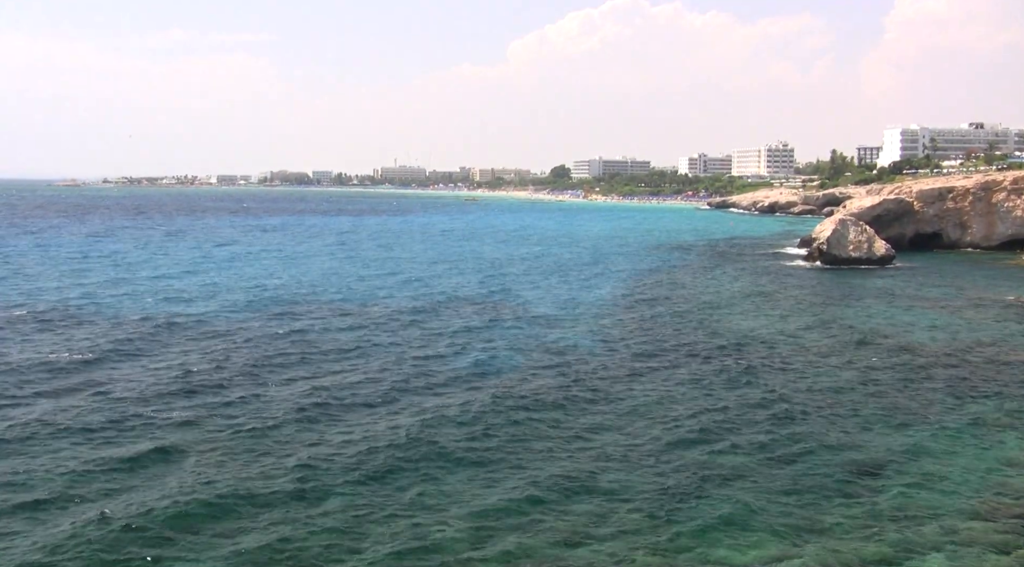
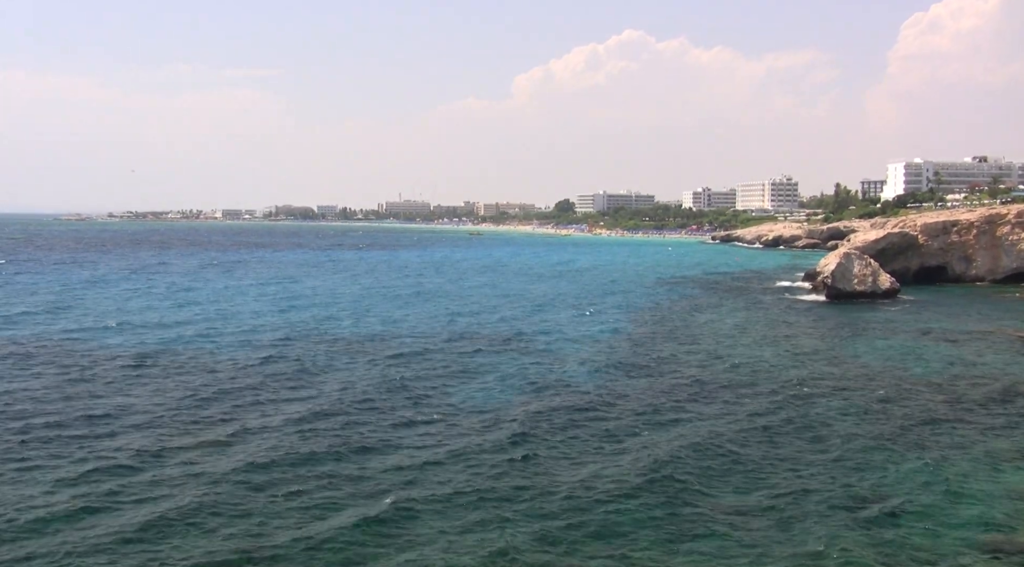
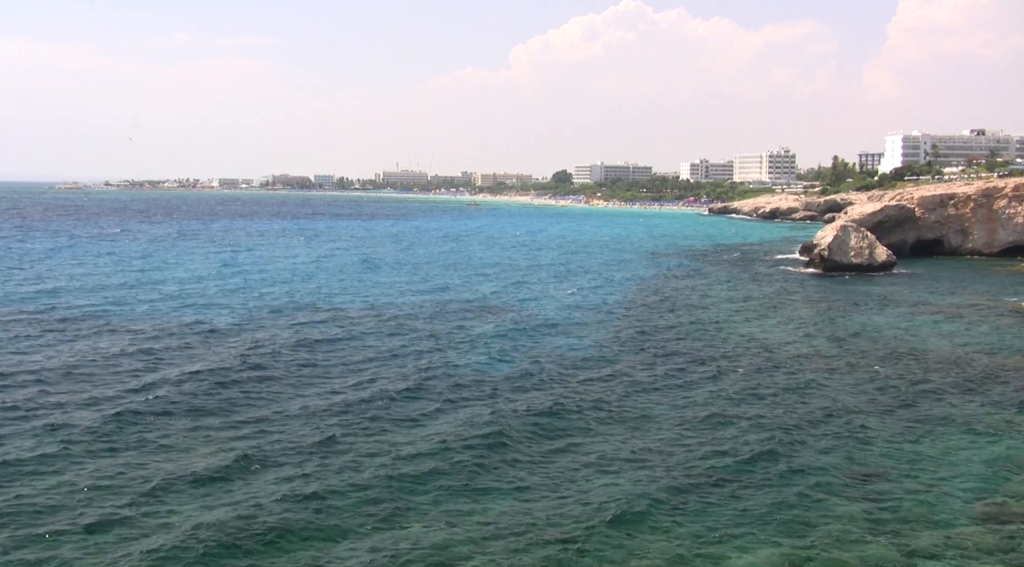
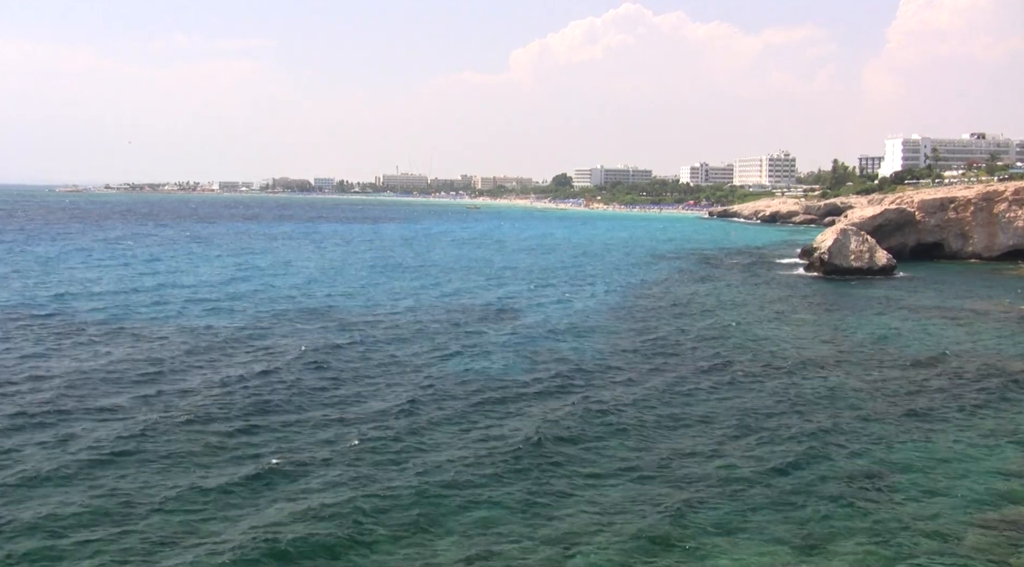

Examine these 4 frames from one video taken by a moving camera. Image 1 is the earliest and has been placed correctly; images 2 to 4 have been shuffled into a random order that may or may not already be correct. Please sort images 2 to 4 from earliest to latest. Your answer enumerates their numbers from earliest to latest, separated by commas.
3, 4, 2
